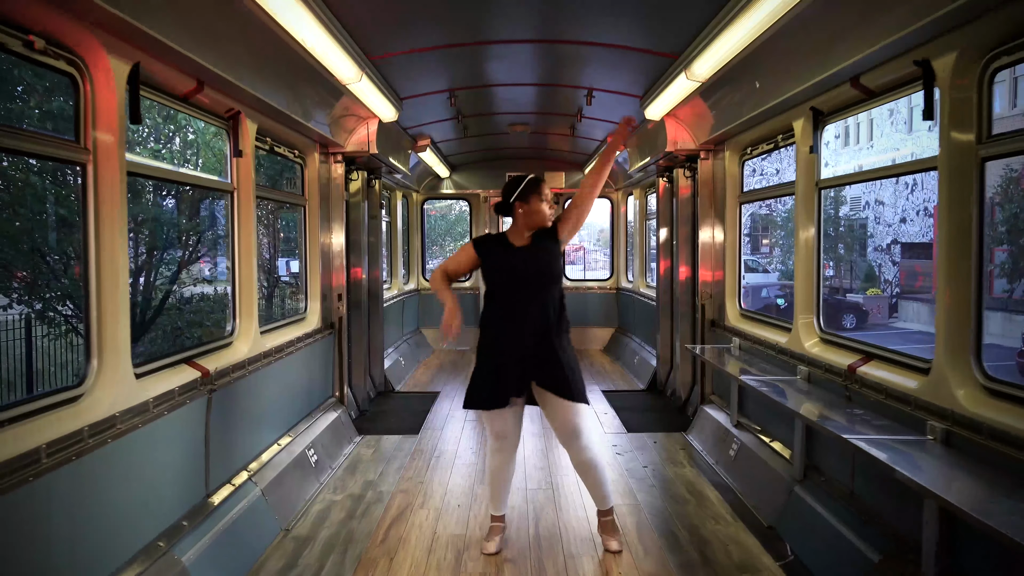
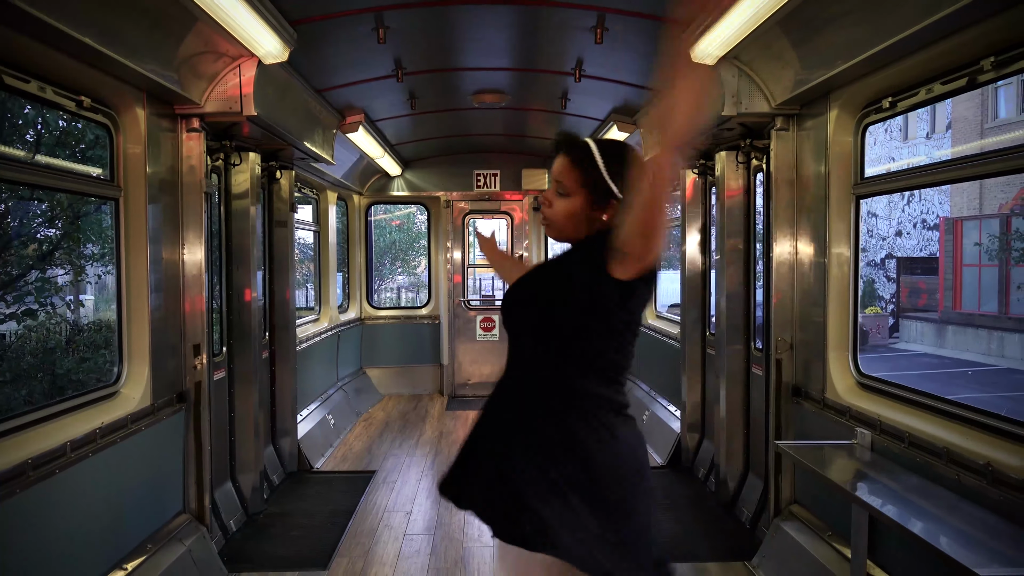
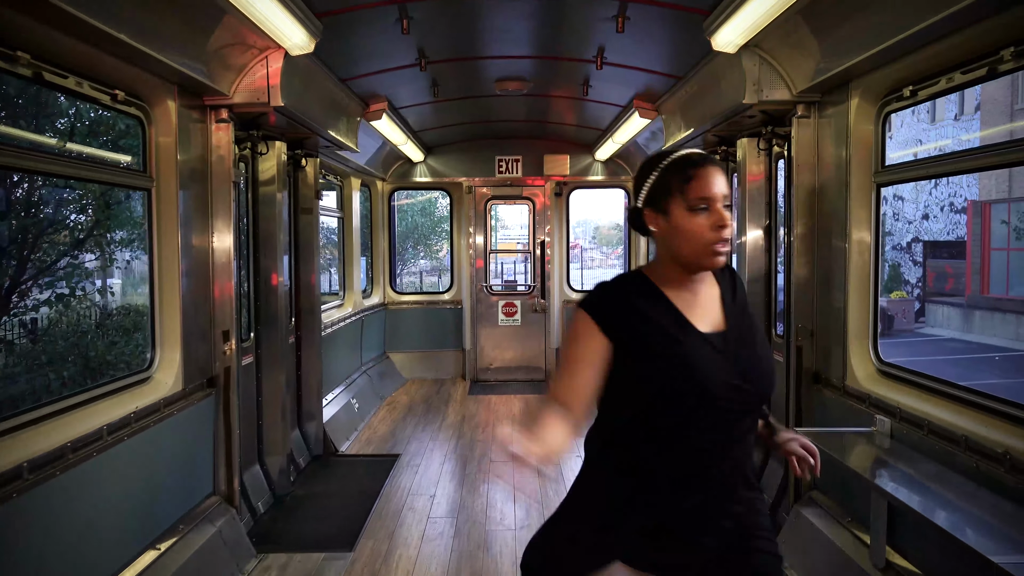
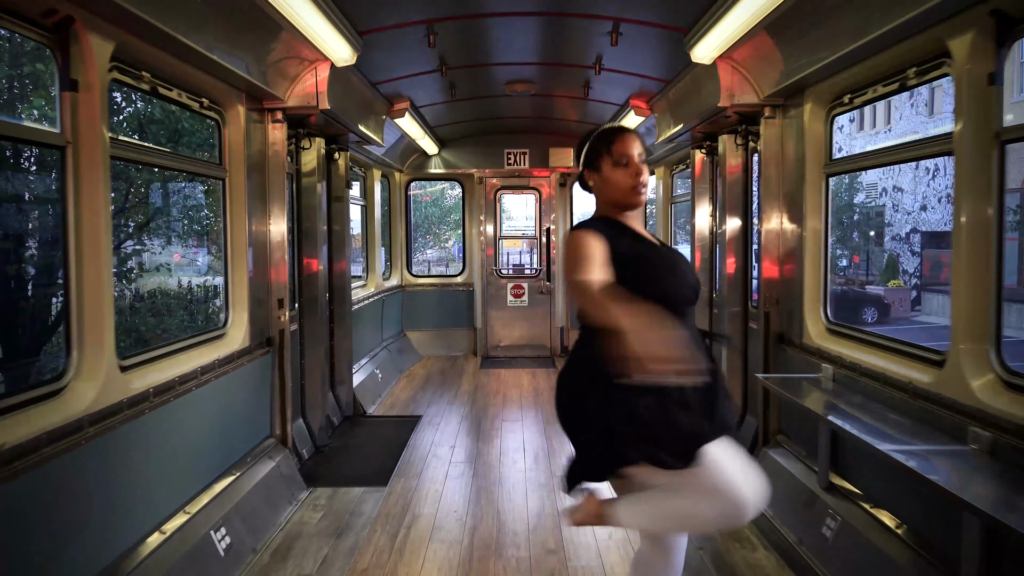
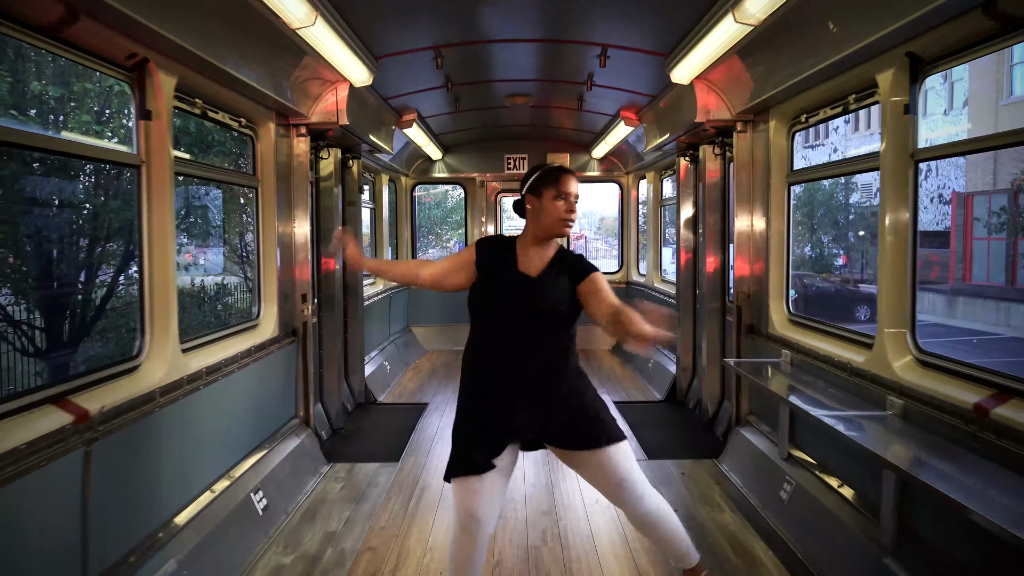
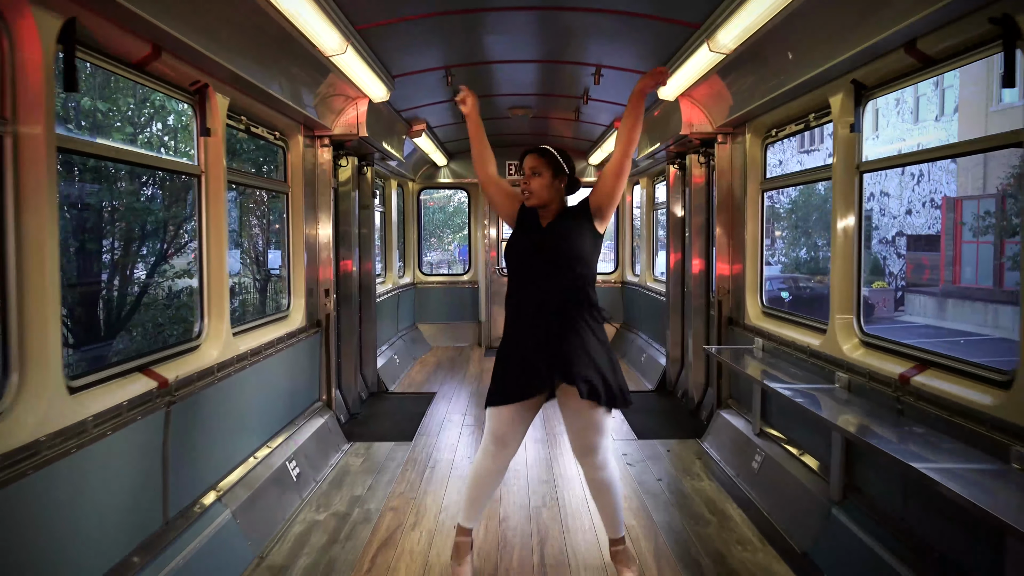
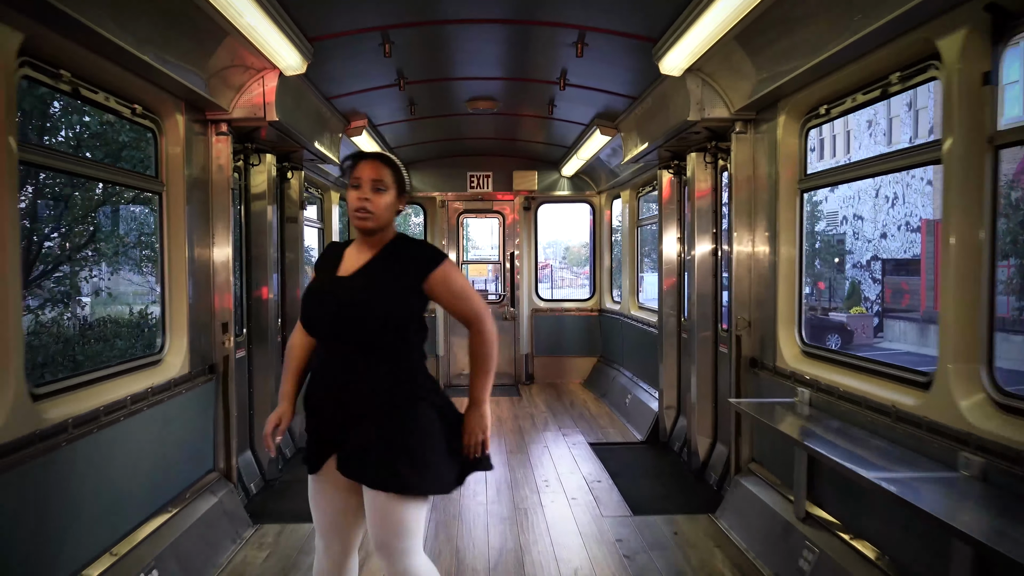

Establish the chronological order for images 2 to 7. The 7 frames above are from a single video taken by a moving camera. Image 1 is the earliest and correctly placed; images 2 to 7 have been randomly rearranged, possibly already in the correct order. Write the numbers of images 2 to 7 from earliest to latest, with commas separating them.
6, 5, 4, 3, 2, 7
